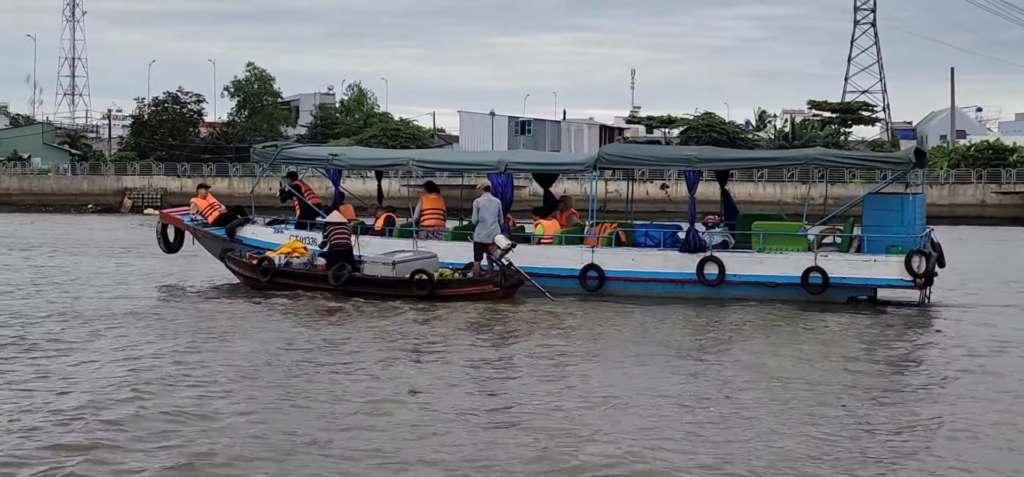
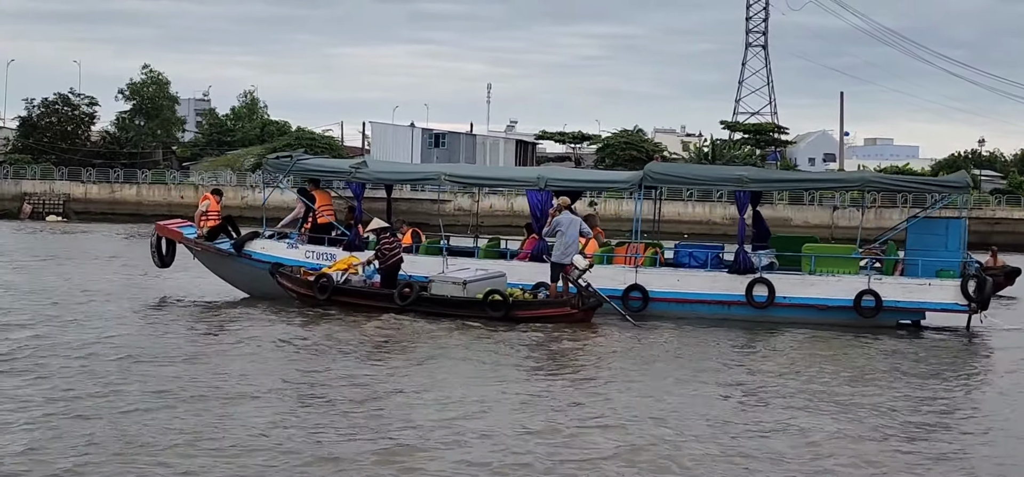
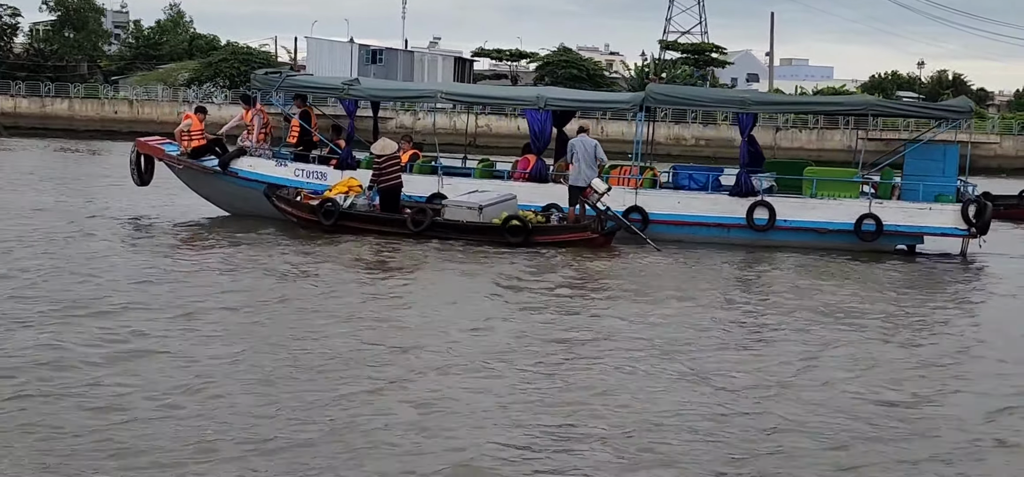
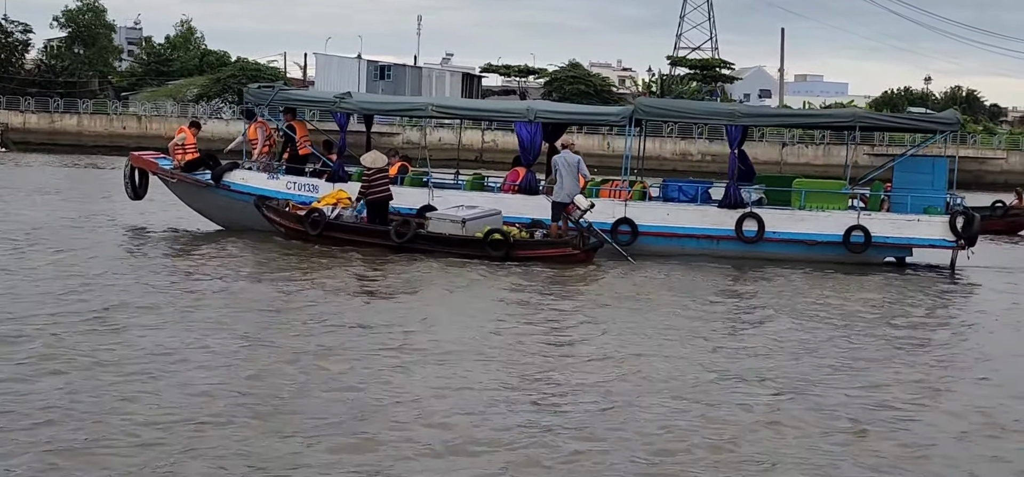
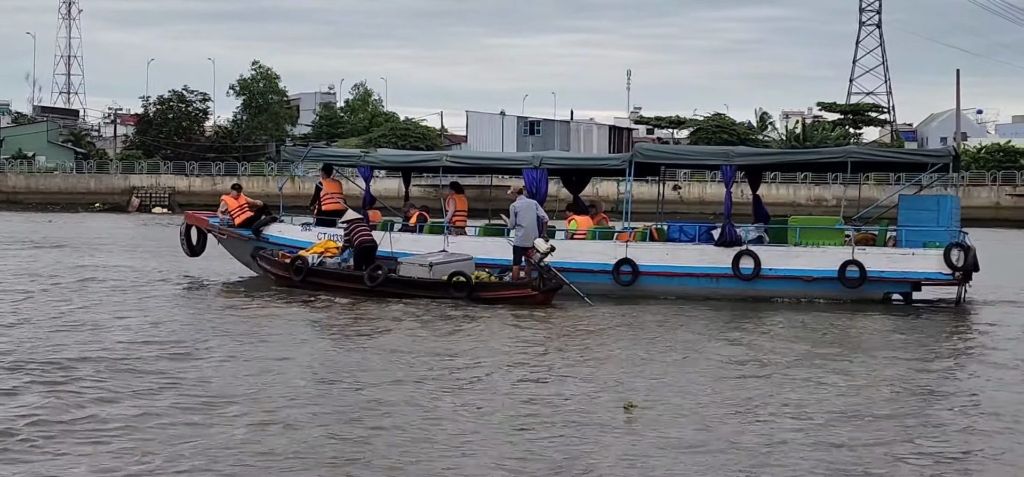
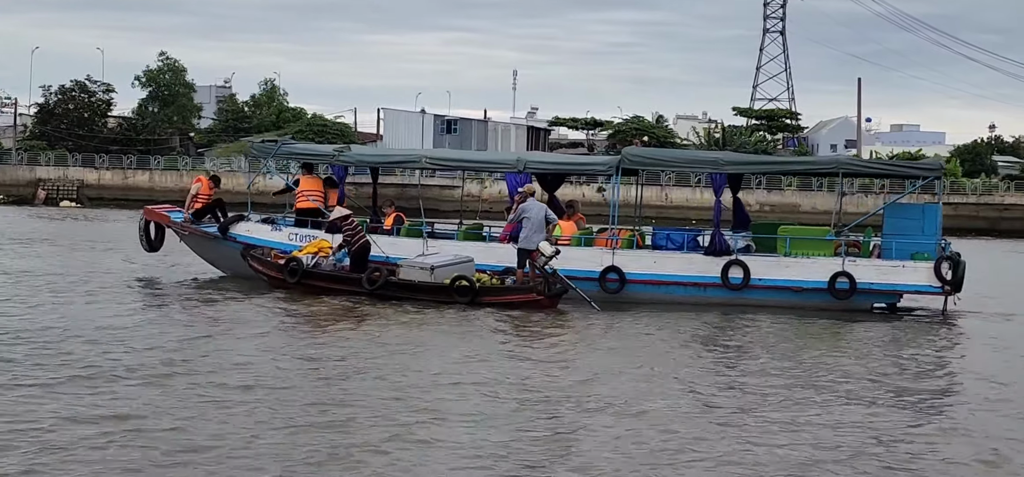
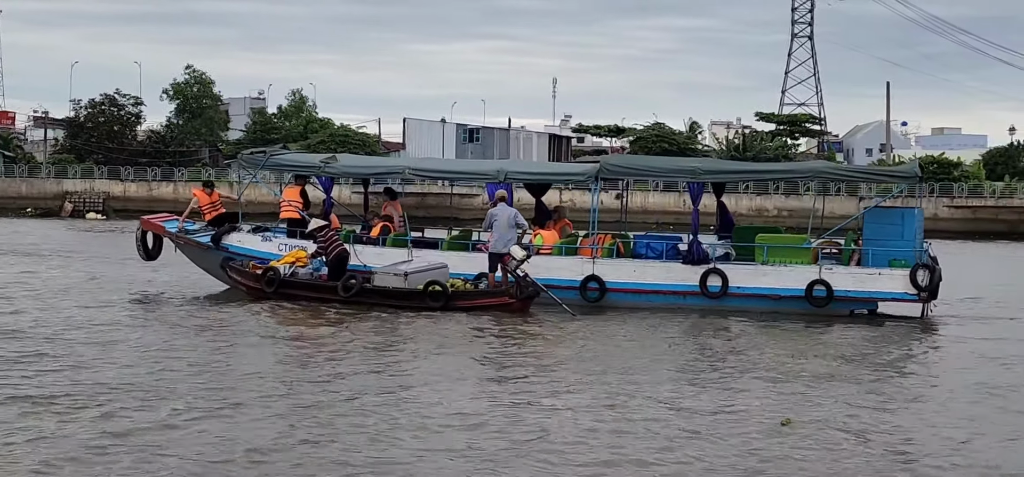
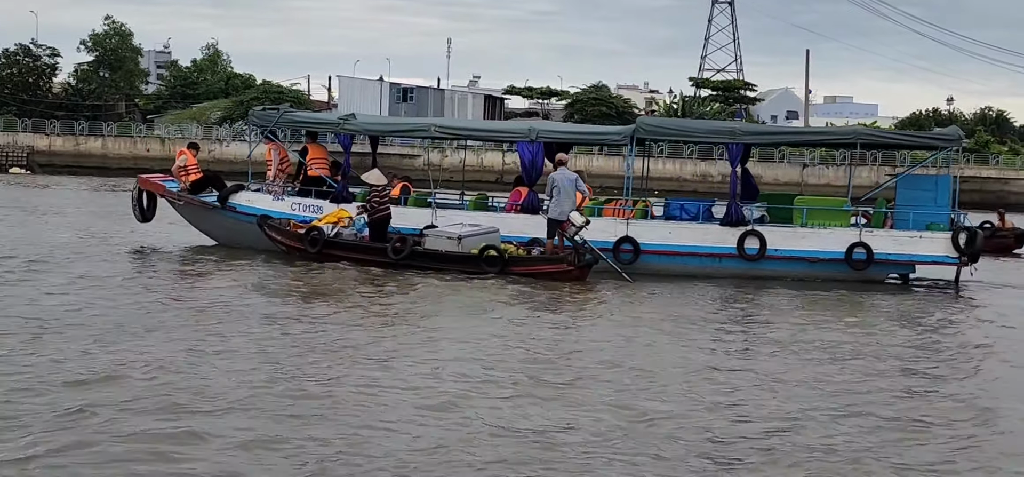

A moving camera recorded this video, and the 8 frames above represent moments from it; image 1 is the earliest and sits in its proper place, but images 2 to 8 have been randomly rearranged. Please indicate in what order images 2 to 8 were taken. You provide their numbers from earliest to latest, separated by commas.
5, 7, 6, 2, 8, 4, 3
